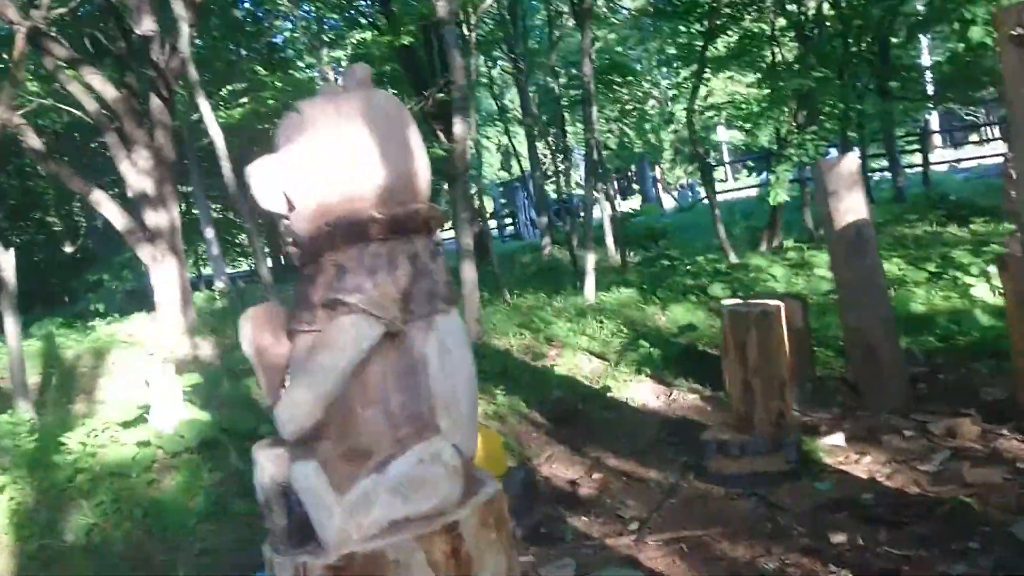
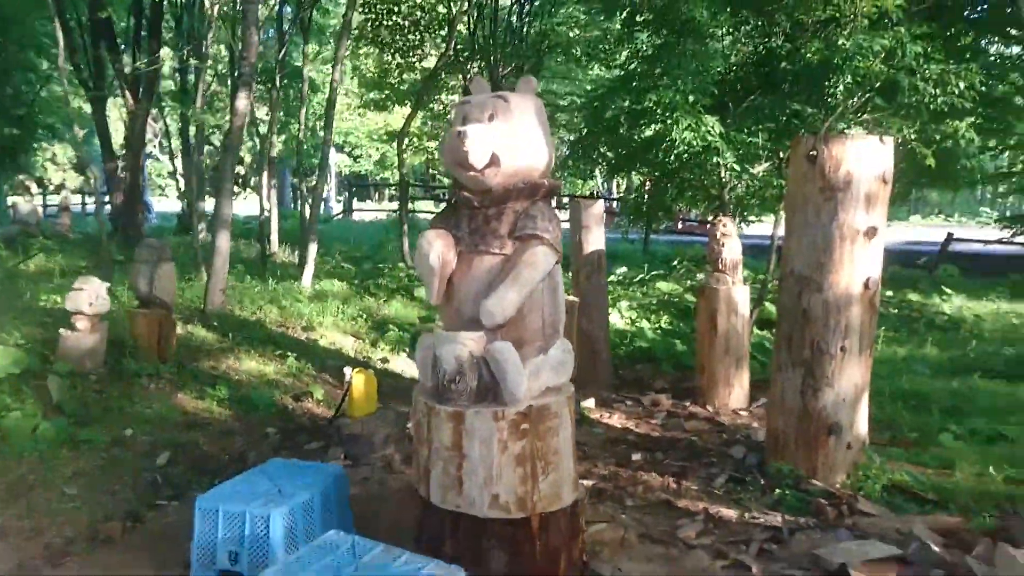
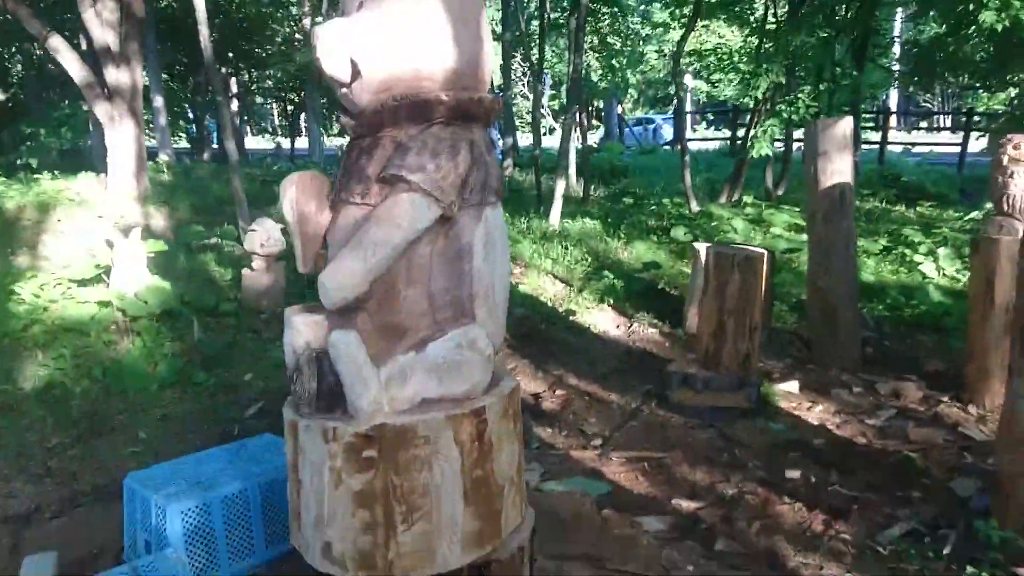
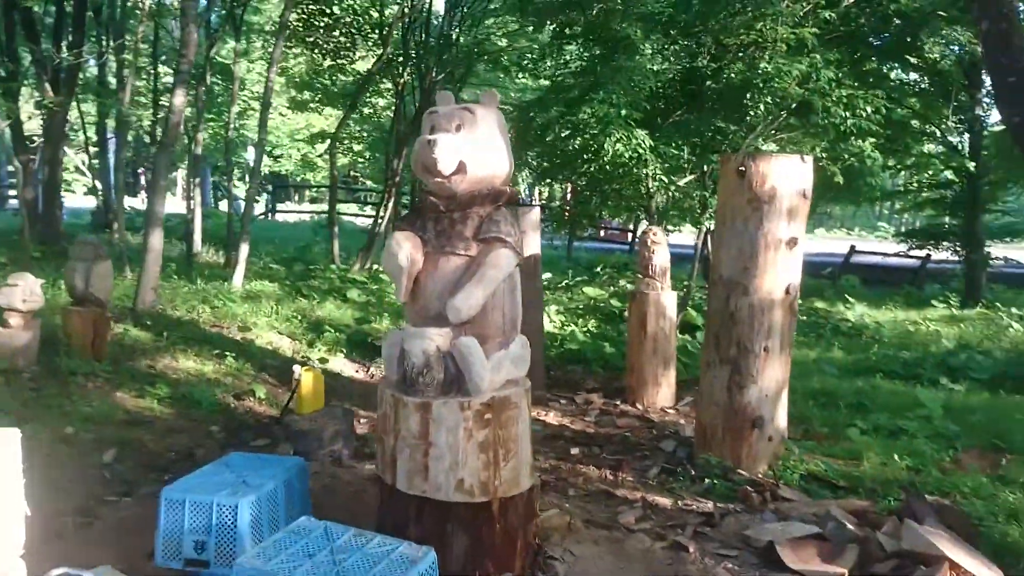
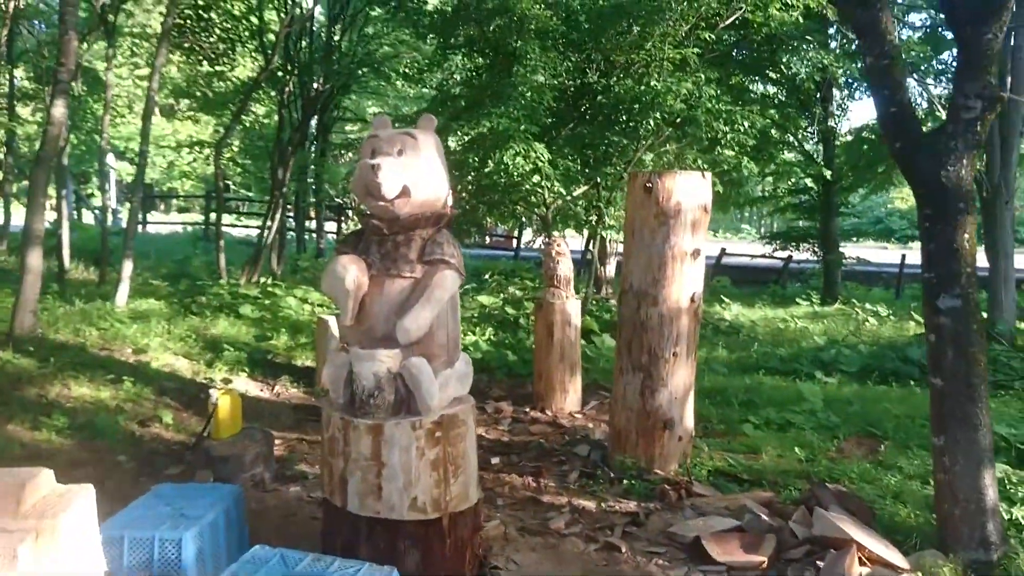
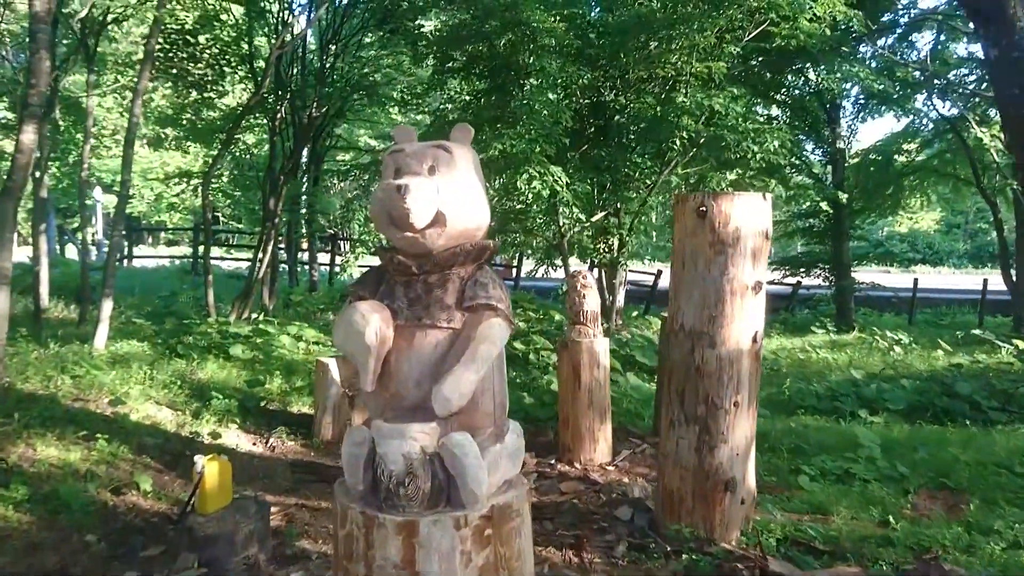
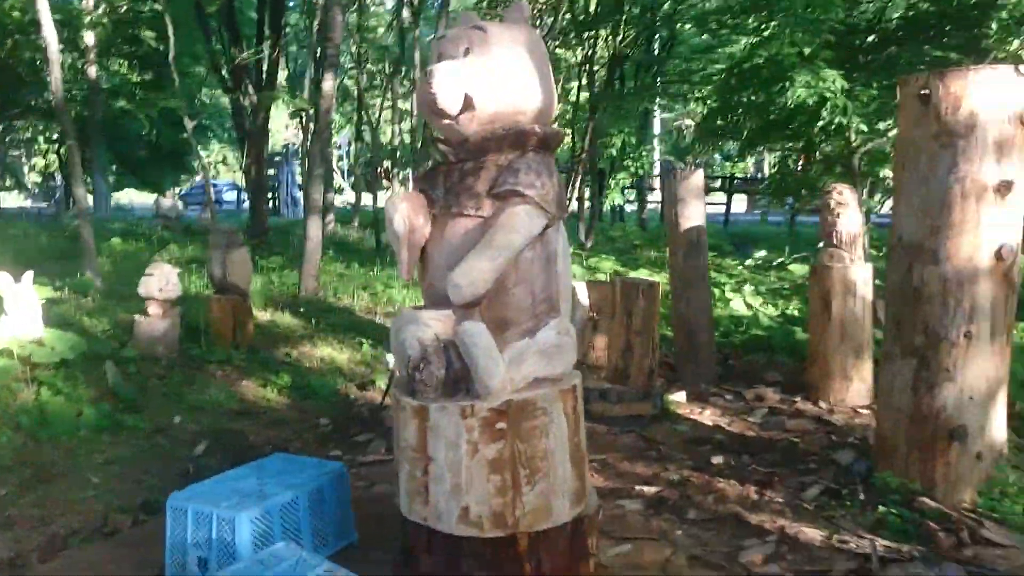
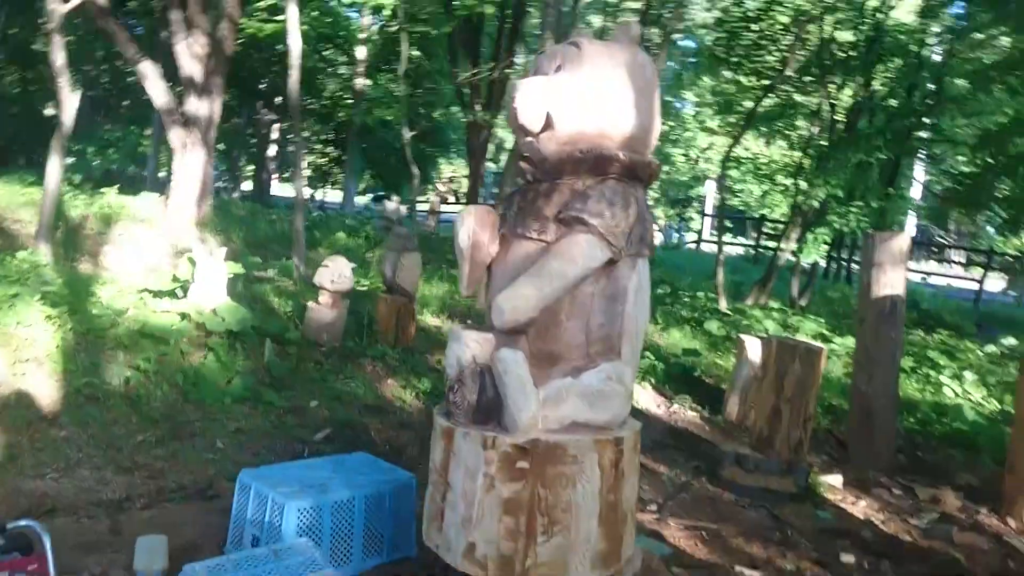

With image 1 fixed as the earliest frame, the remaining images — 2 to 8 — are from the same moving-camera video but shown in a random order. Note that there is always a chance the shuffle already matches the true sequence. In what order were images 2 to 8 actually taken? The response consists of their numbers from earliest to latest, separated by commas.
3, 8, 7, 2, 4, 5, 6
